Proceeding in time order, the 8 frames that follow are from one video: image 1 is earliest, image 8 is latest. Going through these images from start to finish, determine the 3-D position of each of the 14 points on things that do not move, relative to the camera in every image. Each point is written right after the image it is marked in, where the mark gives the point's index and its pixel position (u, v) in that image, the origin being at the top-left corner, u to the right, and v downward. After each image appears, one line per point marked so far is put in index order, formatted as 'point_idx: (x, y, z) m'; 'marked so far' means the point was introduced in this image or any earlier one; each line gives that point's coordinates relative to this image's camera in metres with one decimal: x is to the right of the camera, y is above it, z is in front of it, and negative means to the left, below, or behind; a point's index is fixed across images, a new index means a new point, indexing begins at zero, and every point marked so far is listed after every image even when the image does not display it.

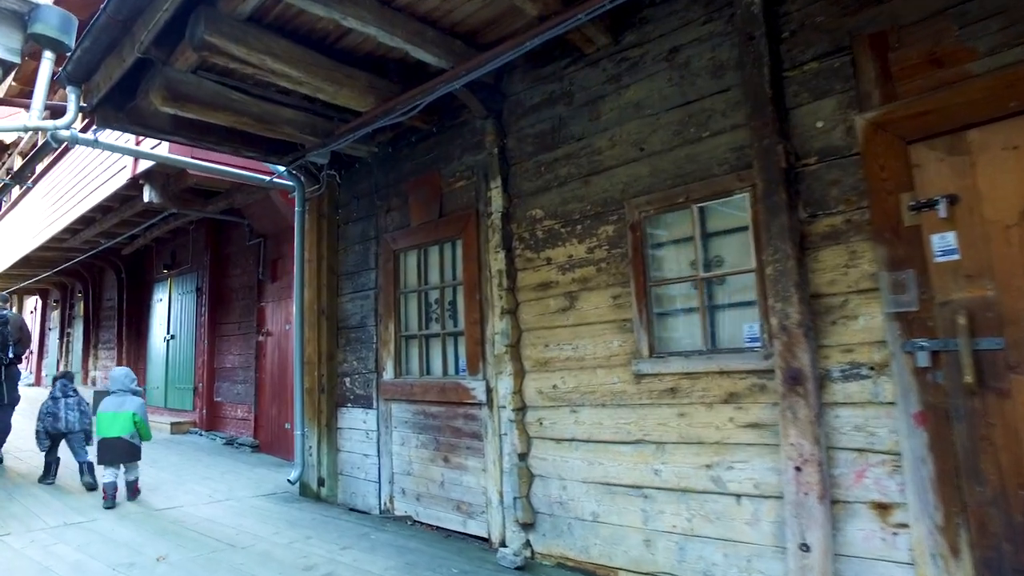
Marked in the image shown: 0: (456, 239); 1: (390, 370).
0: (-0.3, +0.3, +3.8) m
1: (-0.7, -0.5, +4.1) m
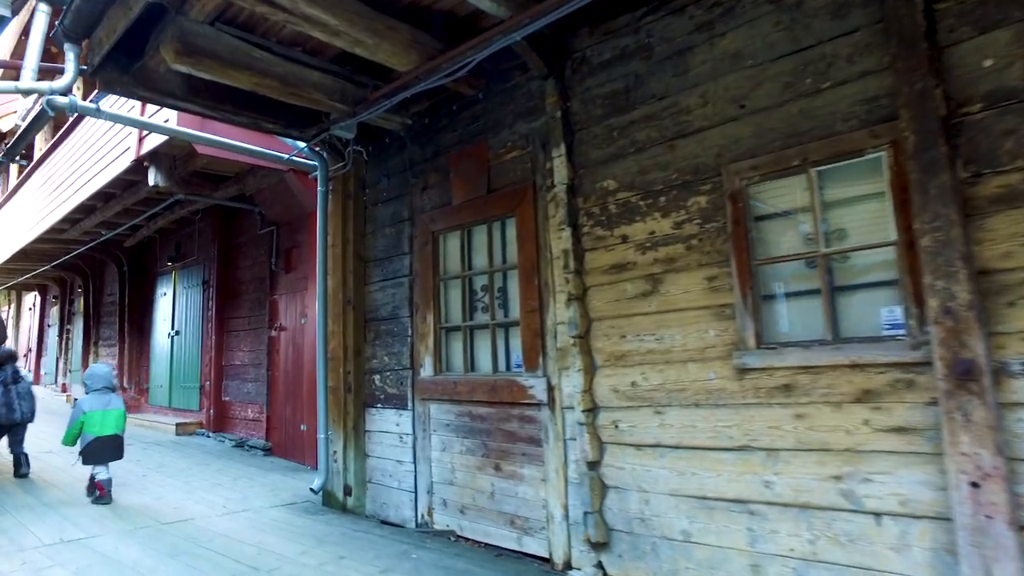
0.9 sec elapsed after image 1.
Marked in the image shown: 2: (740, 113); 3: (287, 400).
0: (0.0, +0.4, +3.4) m
1: (-0.4, -0.4, +3.6) m
2: (+0.9, +0.7, +2.6) m
3: (-2.0, -1.0, +5.9) m
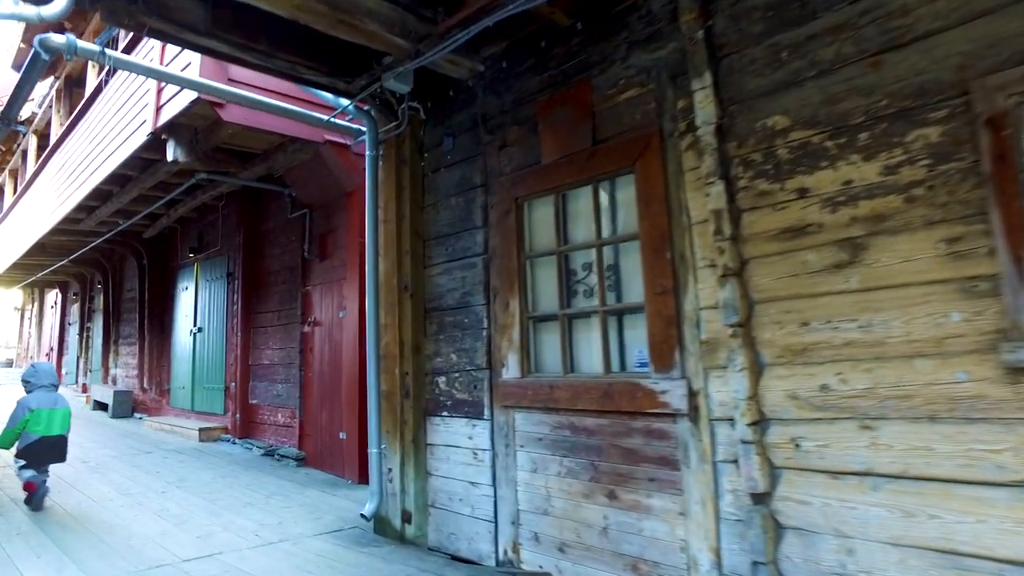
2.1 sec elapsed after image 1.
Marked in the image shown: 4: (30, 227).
0: (+0.4, +0.4, +2.6) m
1: (0.0, -0.3, +2.9) m
2: (+1.3, +0.8, +1.8) m
3: (-1.5, -0.9, +5.2) m
4: (-6.5, +0.8, +9.2) m
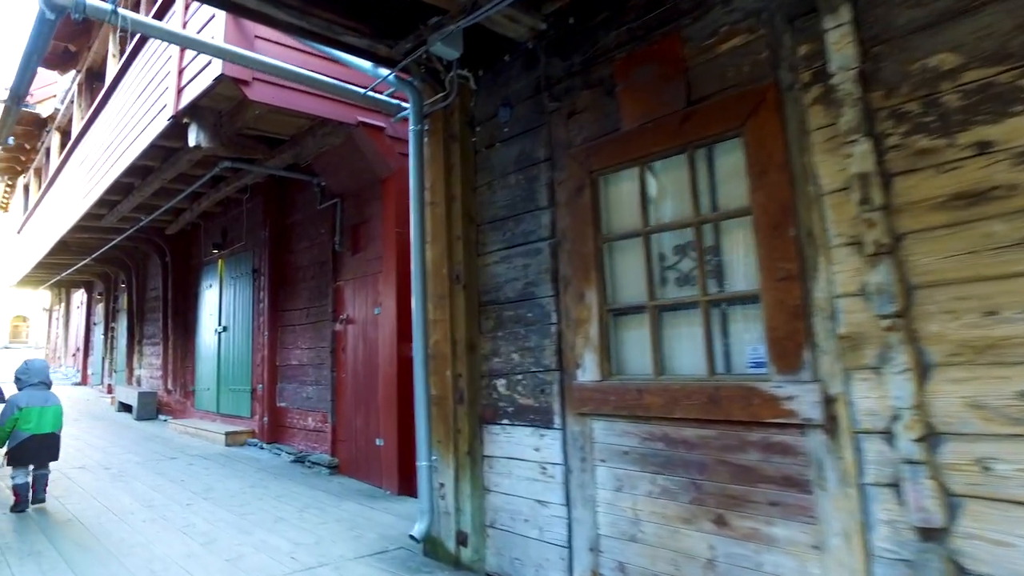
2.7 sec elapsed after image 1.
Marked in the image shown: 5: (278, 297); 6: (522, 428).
0: (+0.7, +0.5, +2.2) m
1: (+0.3, -0.3, +2.5) m
2: (+1.5, +0.8, +1.3) m
3: (-1.1, -0.9, +4.9) m
4: (-6.1, +0.8, +9.0) m
5: (-2.1, -0.1, +6.1) m
6: (0.0, -0.6, +2.8) m
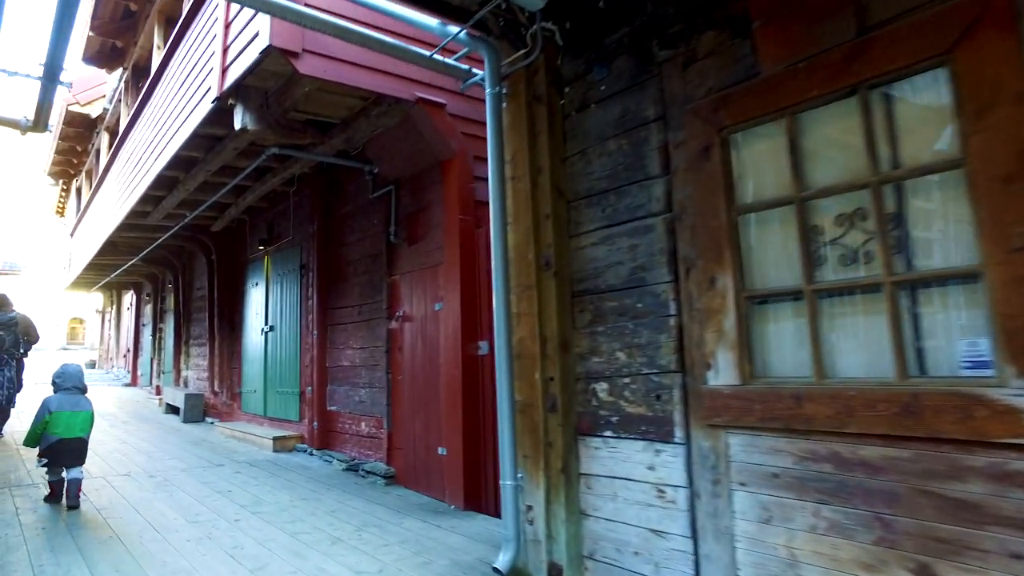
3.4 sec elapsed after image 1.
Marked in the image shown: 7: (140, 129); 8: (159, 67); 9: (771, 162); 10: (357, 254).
0: (+1.0, +0.5, +1.7) m
1: (+0.6, -0.2, +2.0) m
2: (+1.8, +0.9, +0.8) m
3: (-0.6, -0.8, +4.4) m
4: (-5.4, +0.8, +8.8) m
5: (-1.6, 0.0, +5.8) m
6: (+0.4, -0.5, +2.3) m
7: (-3.8, +1.6, +6.9) m
8: (-3.2, +2.0, +6.1) m
9: (+0.8, +0.4, +2.0) m
10: (-1.2, +0.3, +5.4) m
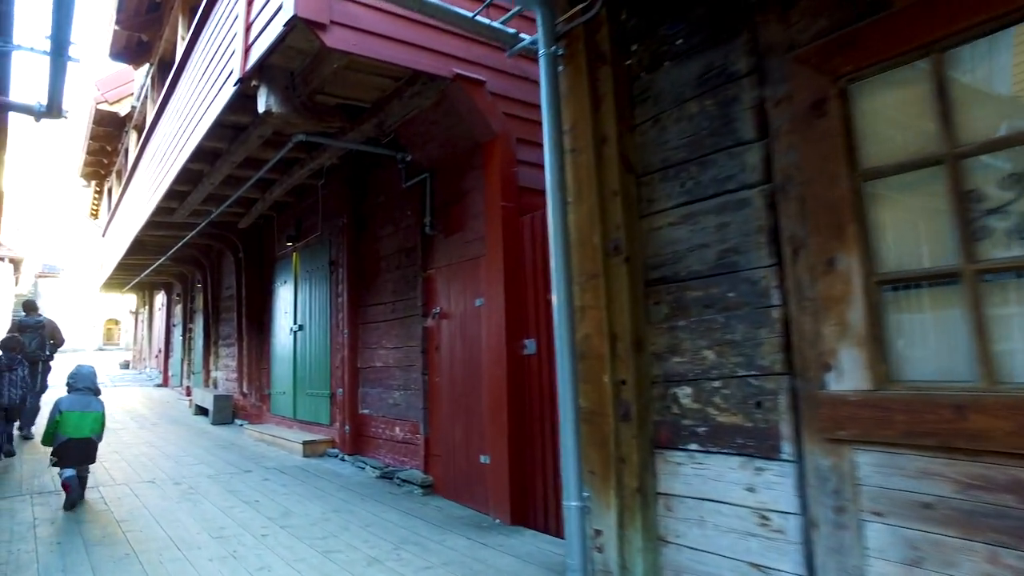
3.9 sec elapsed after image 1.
0: (+1.2, +0.6, +1.3) m
1: (+0.8, -0.2, +1.6) m
2: (+1.9, +0.9, +0.4) m
3: (-0.3, -0.8, +4.1) m
4: (-4.9, +0.8, +8.7) m
5: (-1.2, 0.0, +5.5) m
6: (+0.6, -0.5, +1.9) m
7: (-3.4, +1.6, +6.7) m
8: (-2.8, +2.0, +5.8) m
9: (+0.9, +0.4, +1.6) m
10: (-0.9, +0.3, +5.1) m
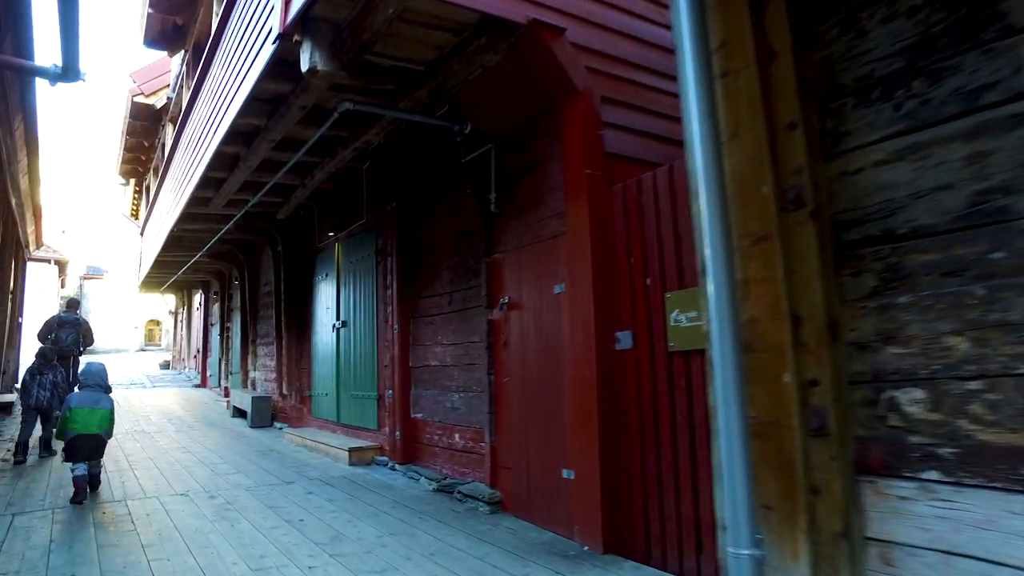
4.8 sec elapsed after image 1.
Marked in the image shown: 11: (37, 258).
0: (+1.5, +0.7, +0.7) m
1: (+1.1, -0.1, +1.0) m
2: (+2.2, +1.0, -0.3) m
3: (+0.1, -0.7, +3.5) m
4: (-4.3, +0.9, +8.3) m
5: (-0.8, 0.0, +5.0) m
6: (+0.9, -0.4, +1.3) m
7: (-2.9, +1.7, +6.2) m
8: (-2.3, +2.1, +5.4) m
9: (+1.3, +0.5, +1.0) m
10: (-0.4, +0.4, +4.5) m
11: (-11.8, +0.8, +16.9) m
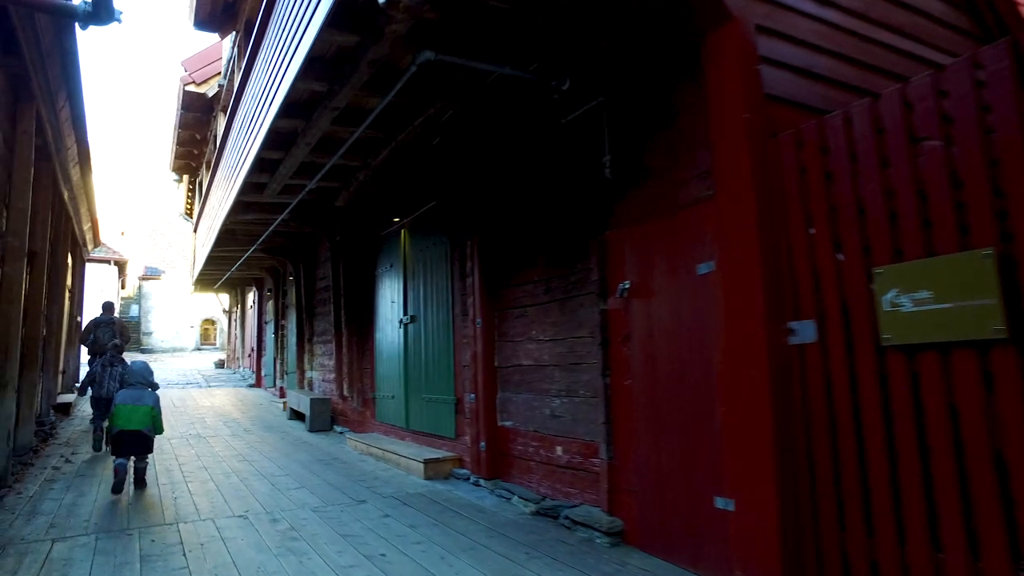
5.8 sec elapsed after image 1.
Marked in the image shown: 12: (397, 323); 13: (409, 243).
0: (+1.8, +0.8, -0.1) m
1: (+1.5, 0.0, +0.2) m
2: (+2.4, +1.1, -1.1) m
3: (+0.6, -0.6, +2.8) m
4: (-3.4, +0.9, +7.9) m
5: (-0.1, +0.1, +4.3) m
6: (+1.3, -0.3, +0.5) m
7: (-2.2, +1.8, +5.7) m
8: (-1.7, +2.1, +4.8) m
9: (+1.6, +0.6, +0.2) m
10: (+0.1, +0.5, +3.9) m
11: (-10.4, +0.8, +16.9) m
12: (-1.0, -0.3, +5.9) m
13: (-0.9, +0.4, +5.7) m
